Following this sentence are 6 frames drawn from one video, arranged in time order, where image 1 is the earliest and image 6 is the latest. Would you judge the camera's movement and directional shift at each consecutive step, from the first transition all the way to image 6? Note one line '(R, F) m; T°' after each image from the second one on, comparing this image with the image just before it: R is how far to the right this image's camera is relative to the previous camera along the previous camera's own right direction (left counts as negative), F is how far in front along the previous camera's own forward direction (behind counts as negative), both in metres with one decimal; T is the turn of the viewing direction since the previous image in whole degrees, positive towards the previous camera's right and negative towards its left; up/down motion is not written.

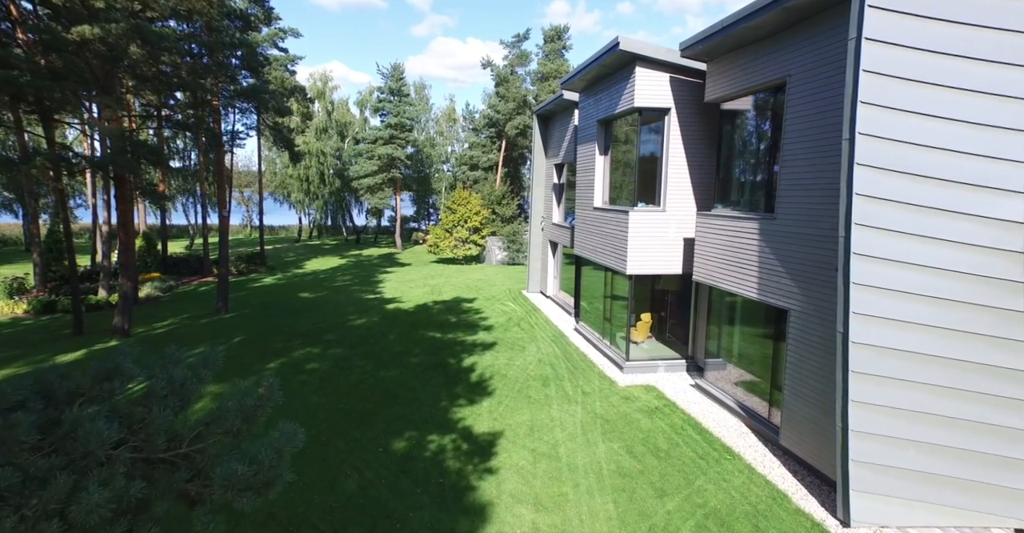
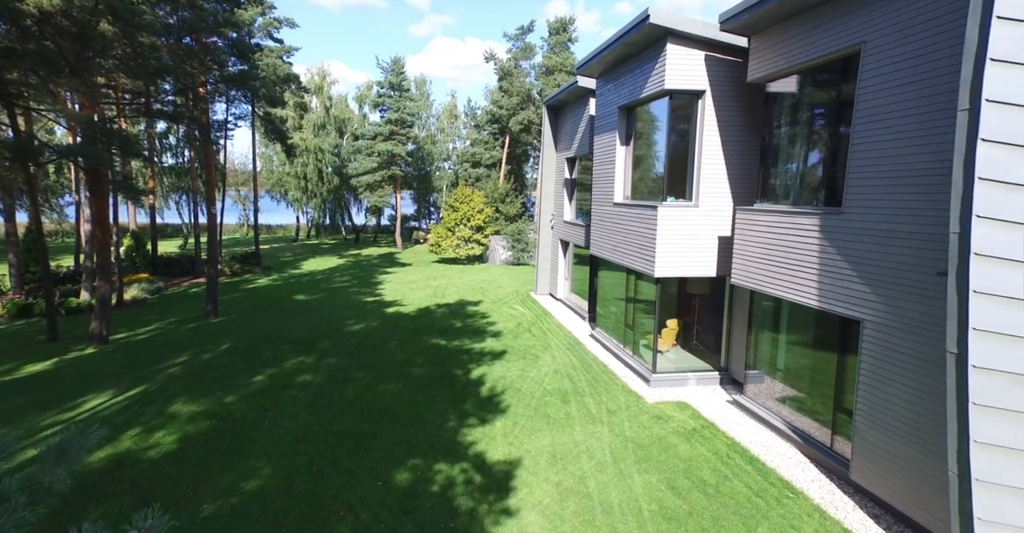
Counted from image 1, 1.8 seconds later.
(-0.2, +1.1) m; 0°
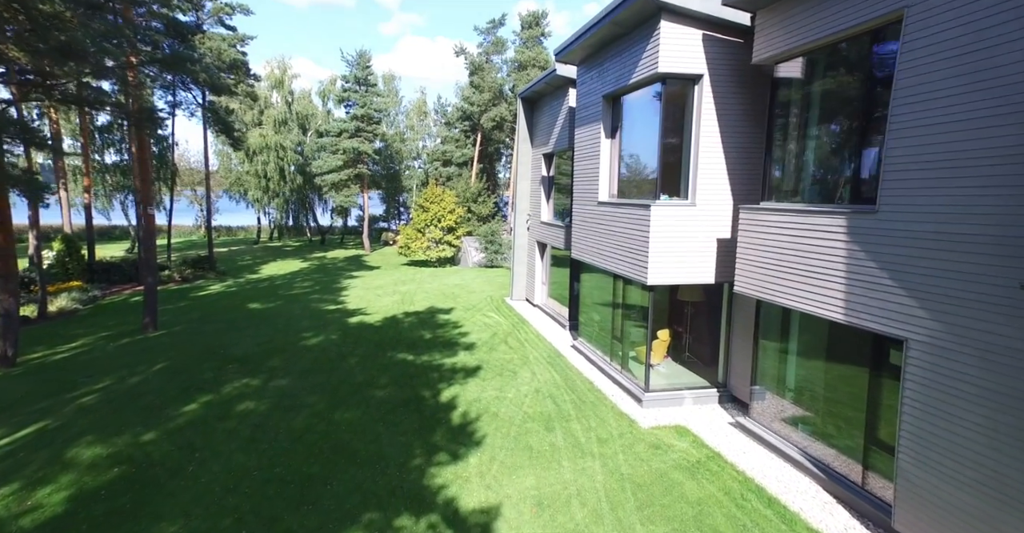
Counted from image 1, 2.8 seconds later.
(0.0, +1.1) m; +3°
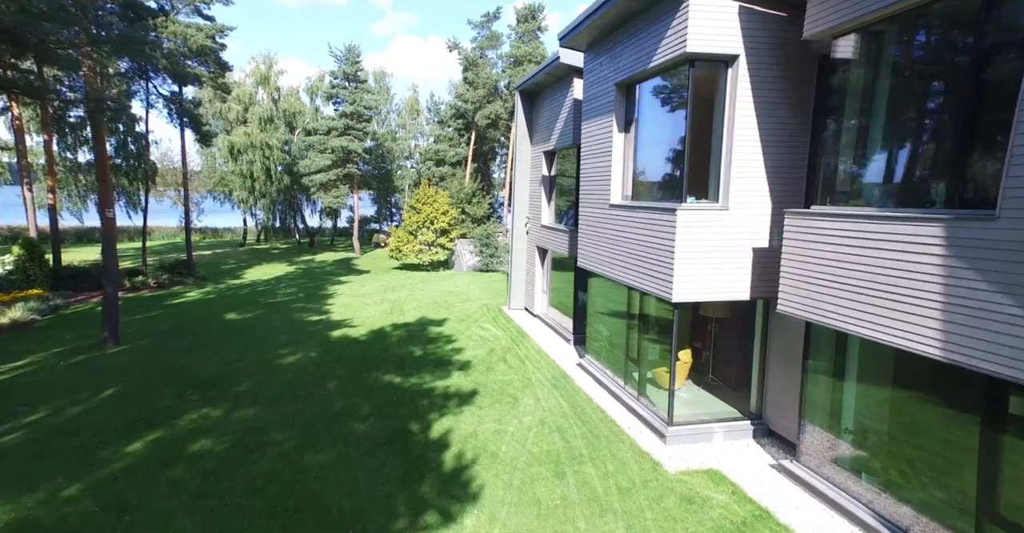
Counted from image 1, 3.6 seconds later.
(-0.1, +1.2) m; +1°
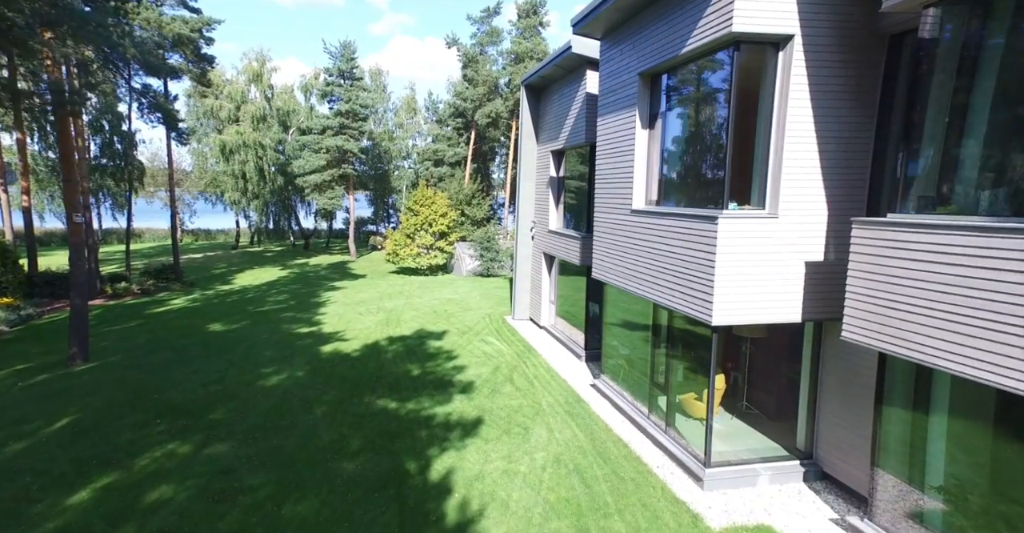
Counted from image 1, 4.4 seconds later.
(-0.2, +1.0) m; 0°
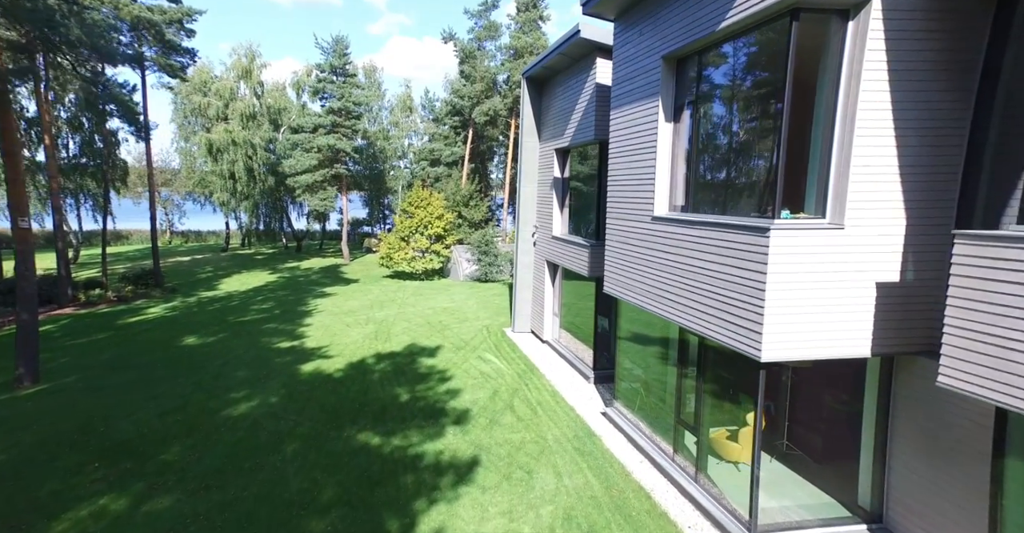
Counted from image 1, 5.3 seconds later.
(0.0, +1.2) m; 0°
